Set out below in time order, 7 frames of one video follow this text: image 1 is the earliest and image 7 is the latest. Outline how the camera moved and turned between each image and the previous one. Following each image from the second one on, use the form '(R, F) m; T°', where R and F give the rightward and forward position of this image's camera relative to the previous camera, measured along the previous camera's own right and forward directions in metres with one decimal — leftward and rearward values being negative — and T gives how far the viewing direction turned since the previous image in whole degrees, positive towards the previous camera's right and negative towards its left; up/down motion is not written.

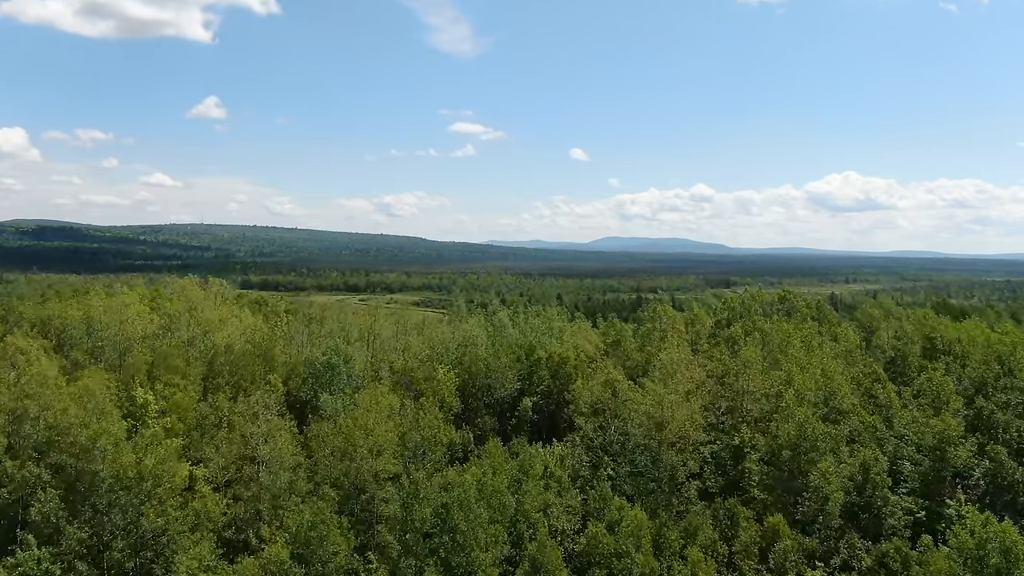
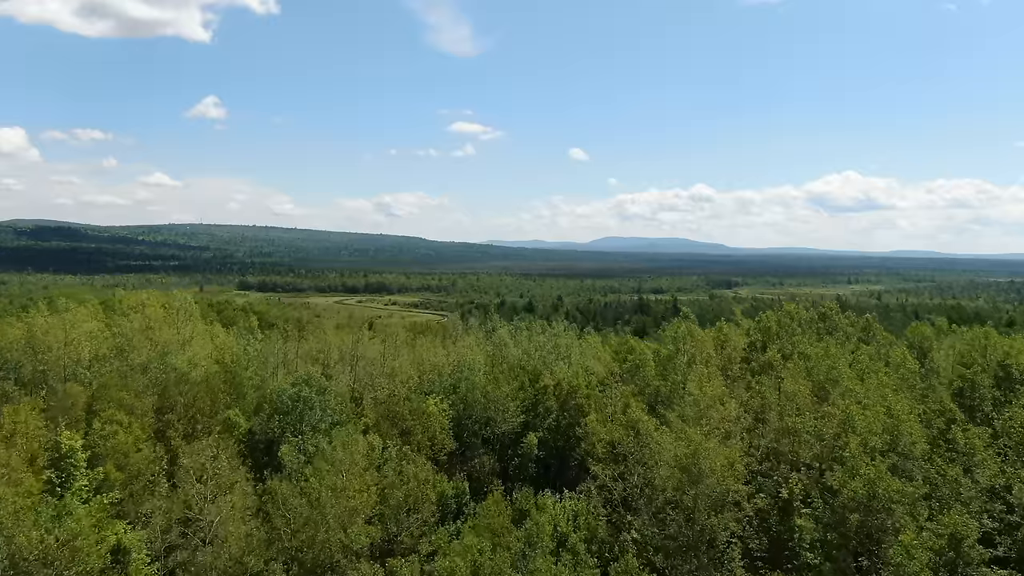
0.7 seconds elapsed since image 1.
(-0.1, +2.9) m; 0°
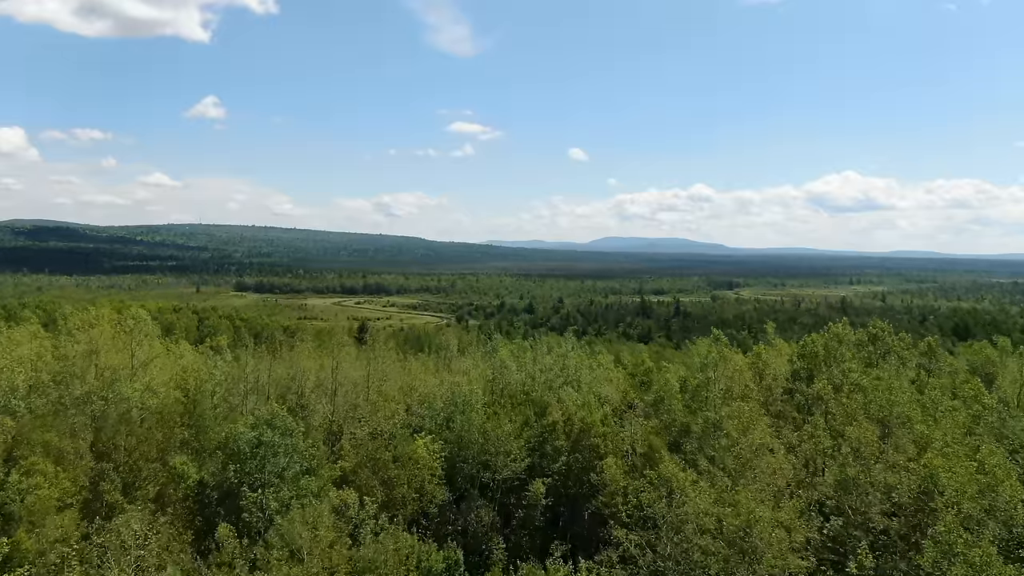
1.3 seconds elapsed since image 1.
(-0.1, +2.7) m; 0°
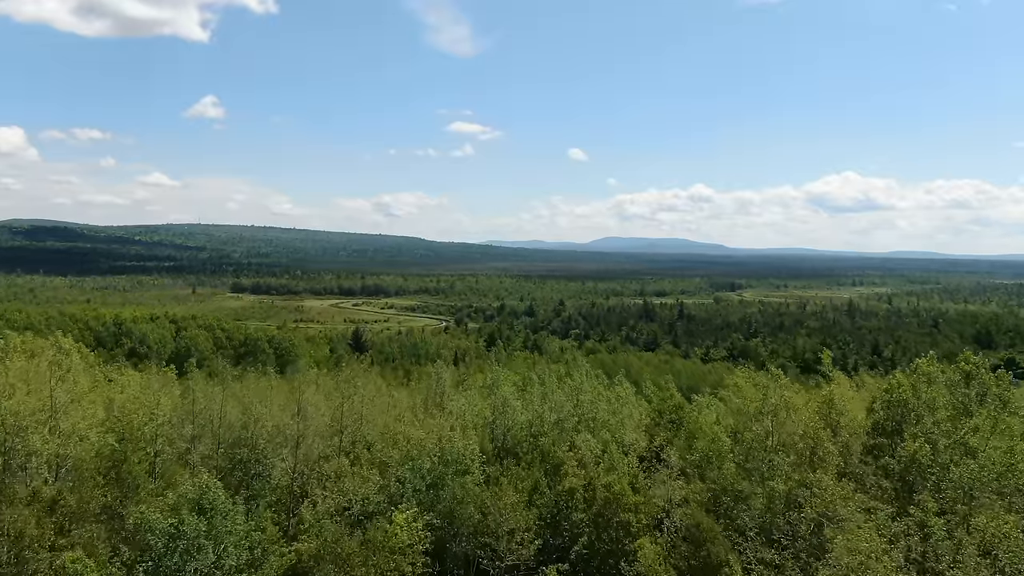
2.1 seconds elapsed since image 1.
(-0.1, +3.5) m; 0°
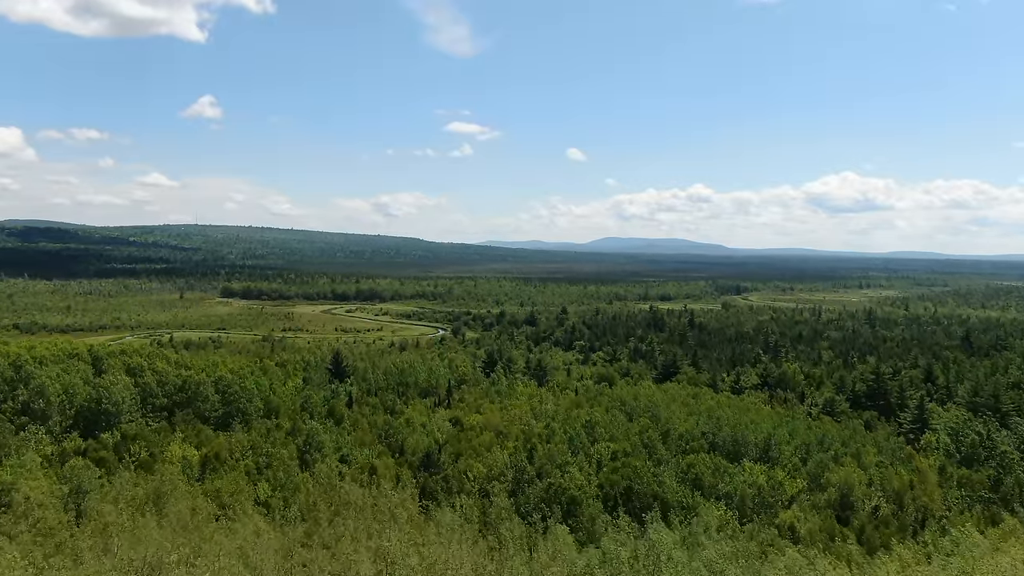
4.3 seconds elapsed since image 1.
(-0.3, +9.3) m; 0°
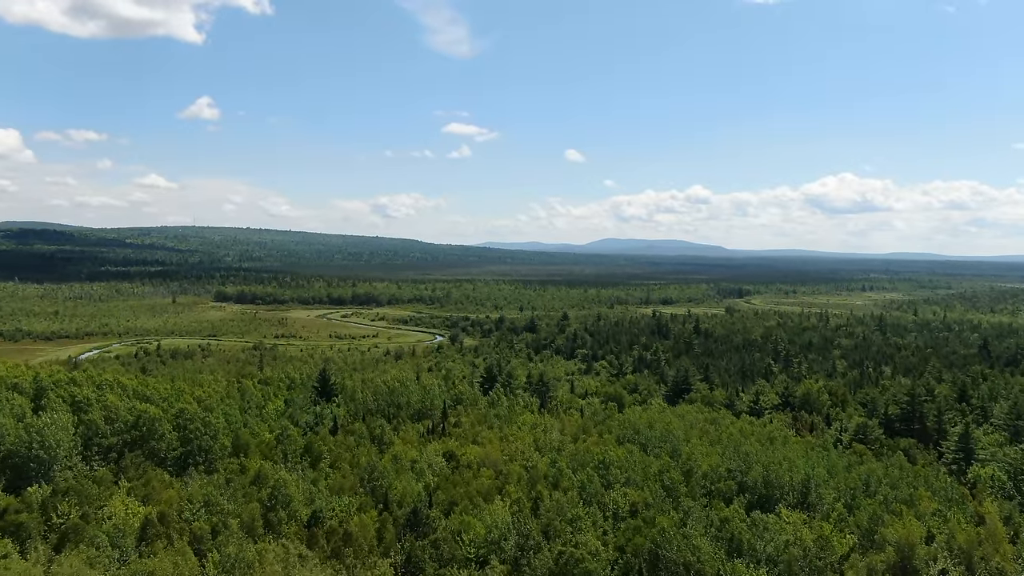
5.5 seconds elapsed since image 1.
(-0.2, +4.9) m; 0°
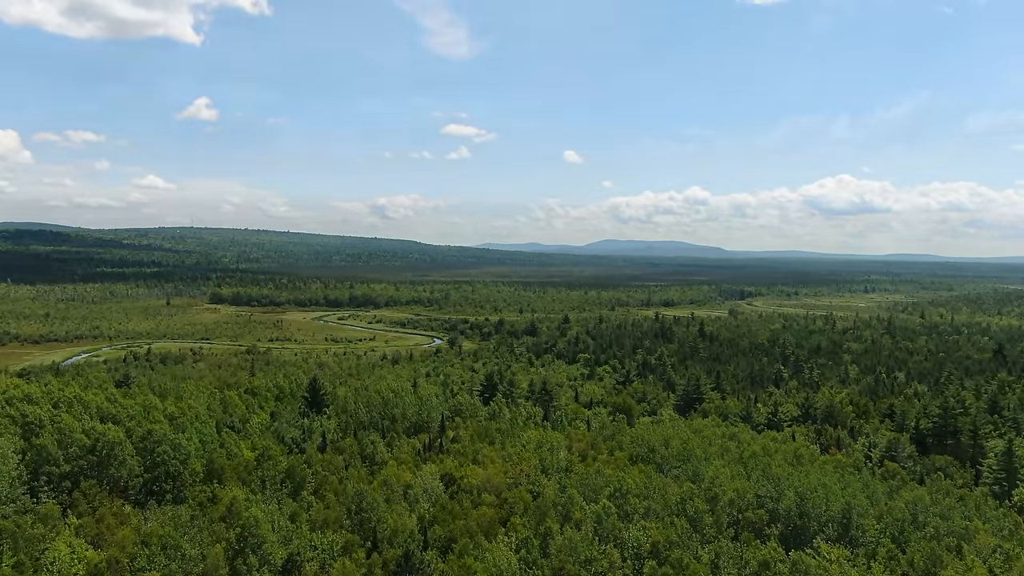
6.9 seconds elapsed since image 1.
(-0.3, +3.7) m; 0°
